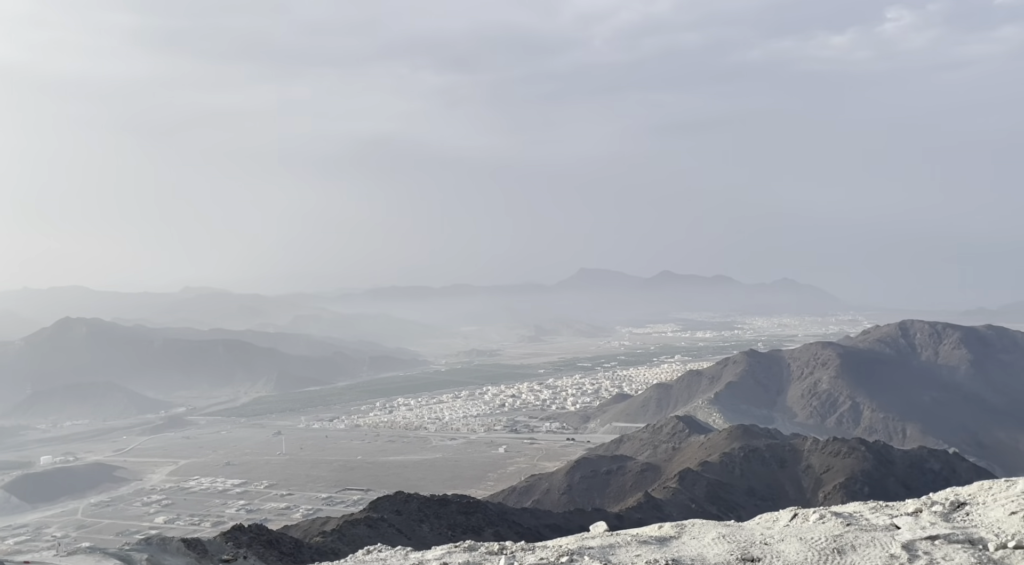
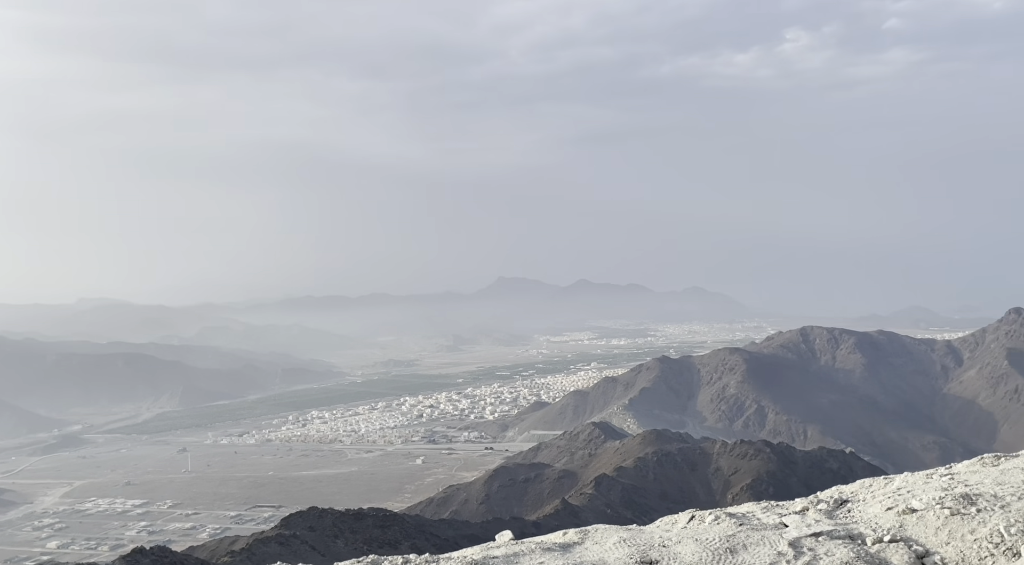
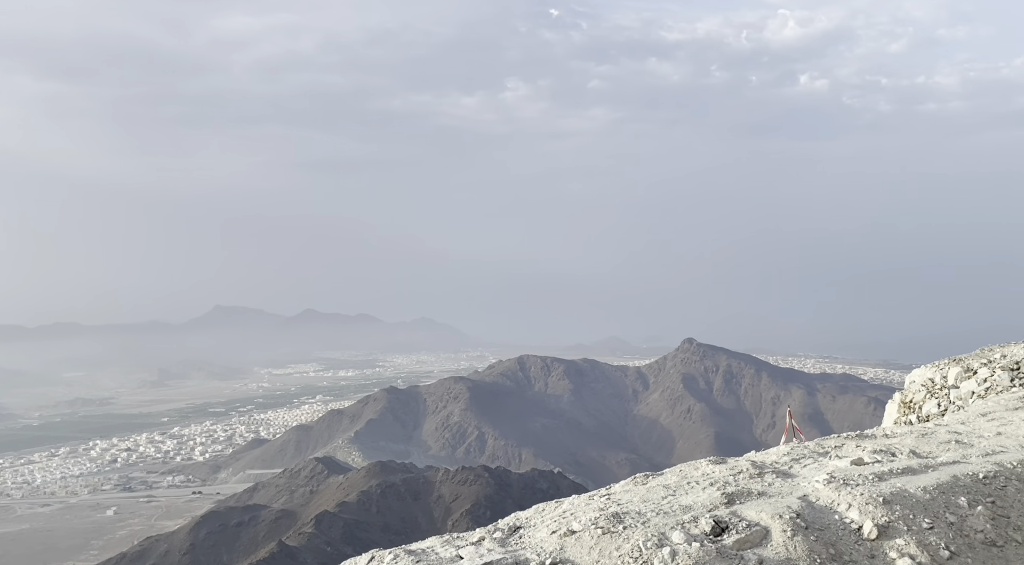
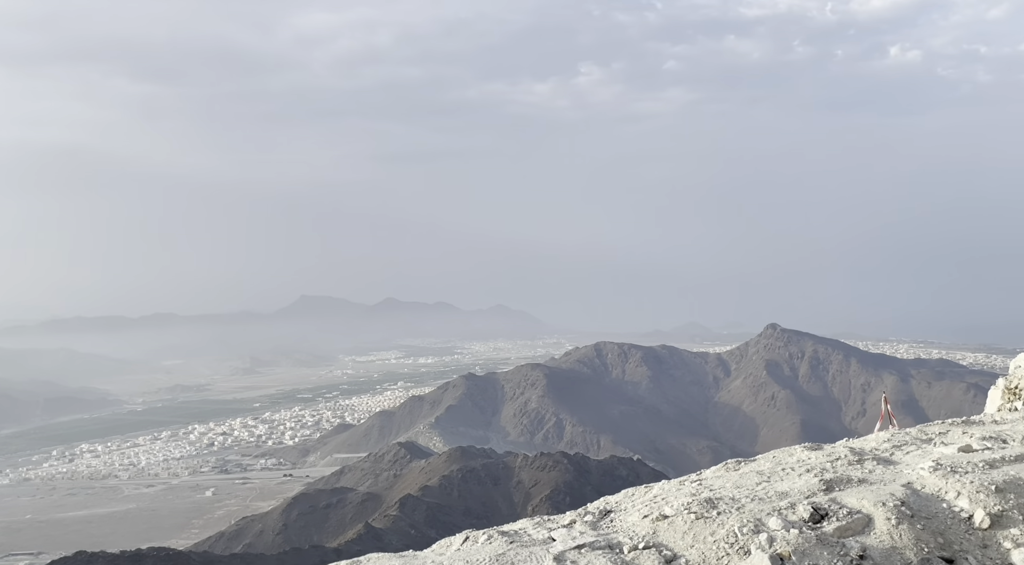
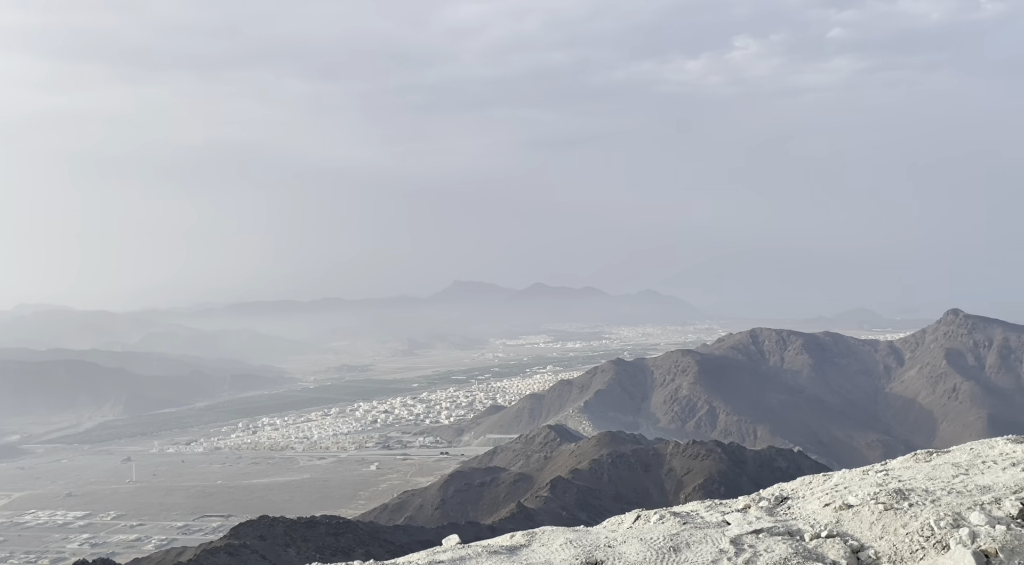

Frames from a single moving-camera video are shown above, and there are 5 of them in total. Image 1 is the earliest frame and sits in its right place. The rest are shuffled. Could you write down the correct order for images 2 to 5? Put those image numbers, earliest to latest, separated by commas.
2, 5, 4, 3
